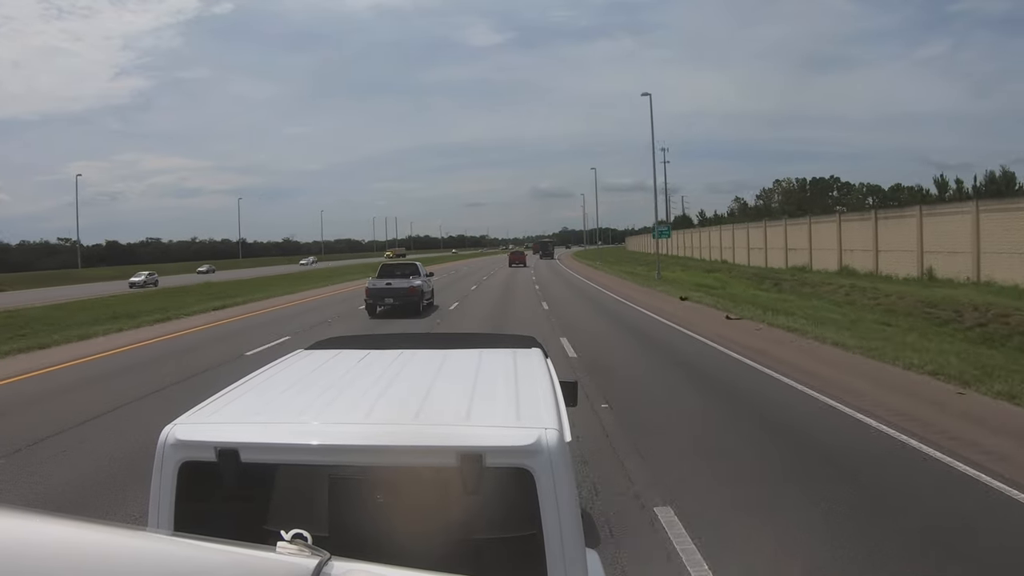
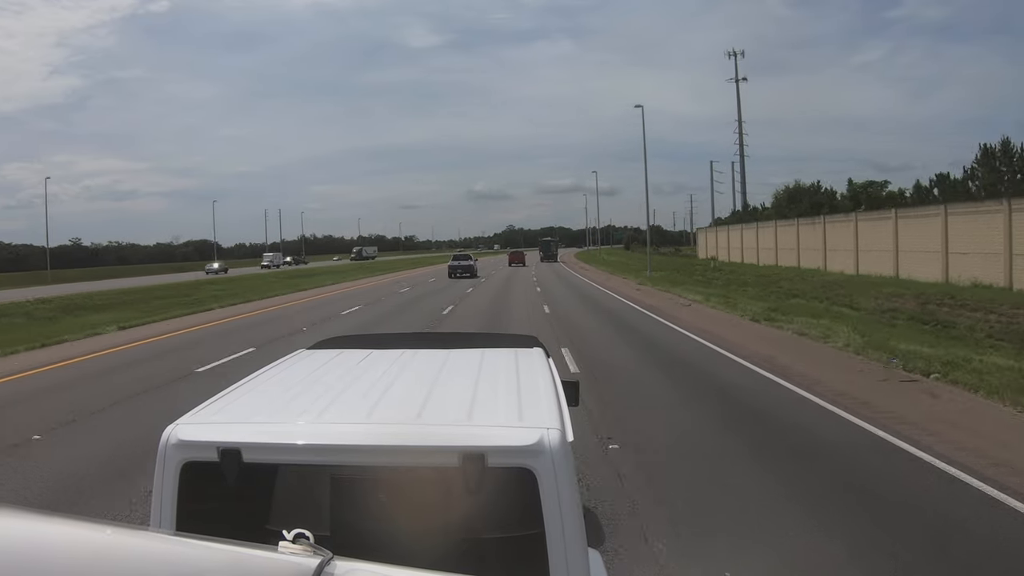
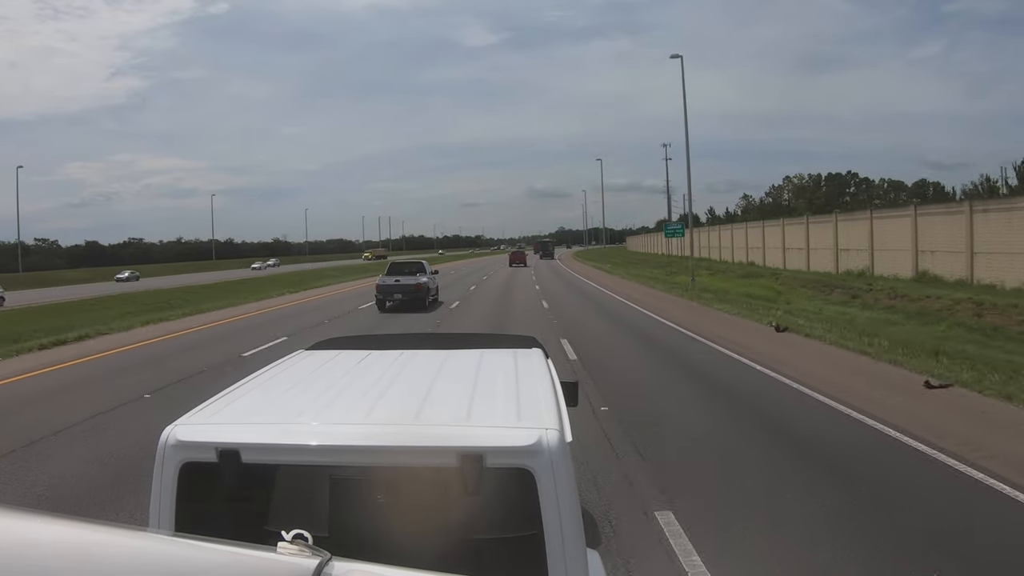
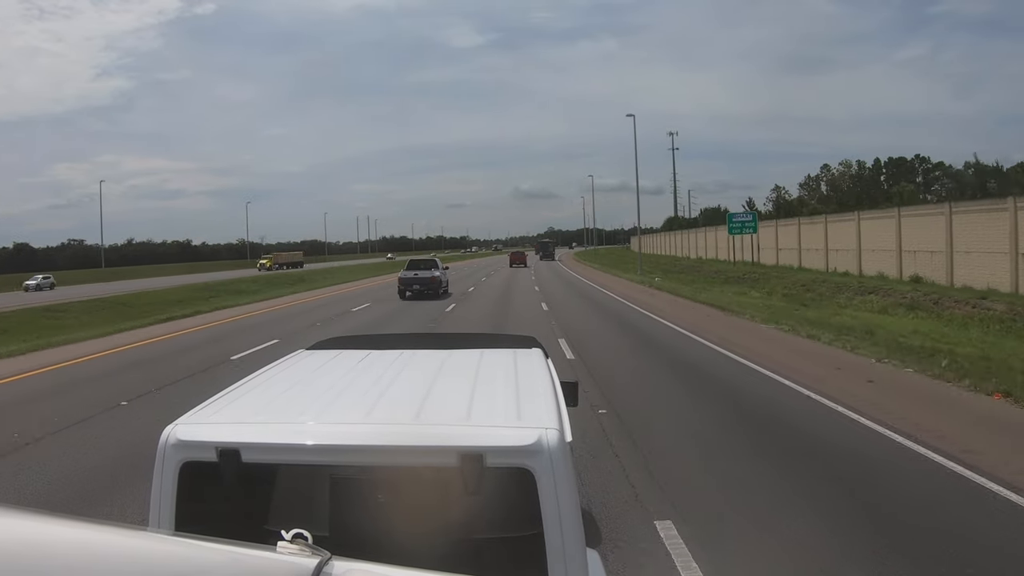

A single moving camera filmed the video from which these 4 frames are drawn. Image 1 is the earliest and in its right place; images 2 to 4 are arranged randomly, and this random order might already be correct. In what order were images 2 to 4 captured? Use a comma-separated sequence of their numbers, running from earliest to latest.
3, 4, 2
